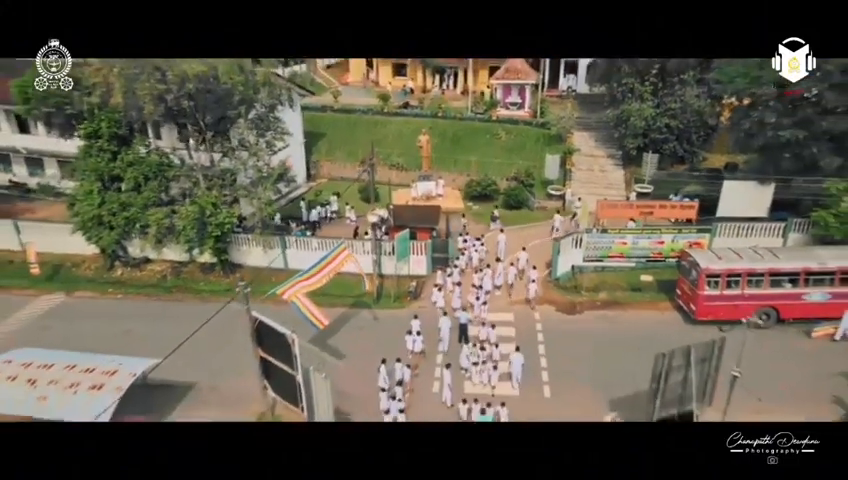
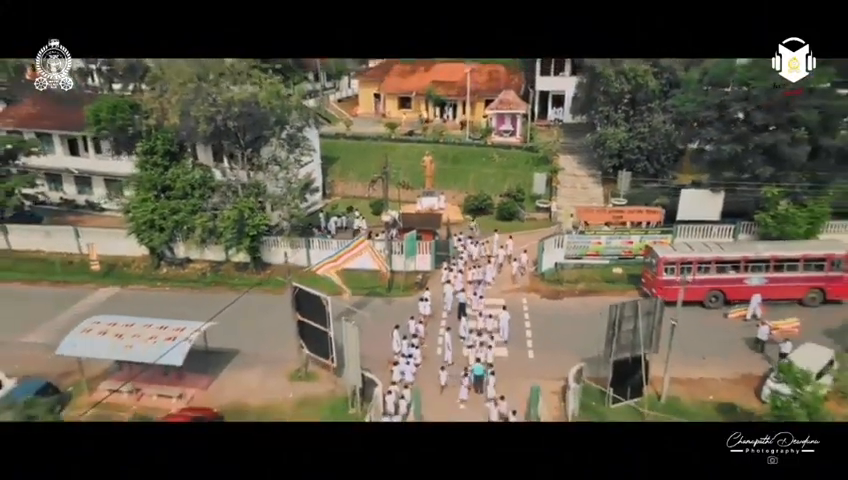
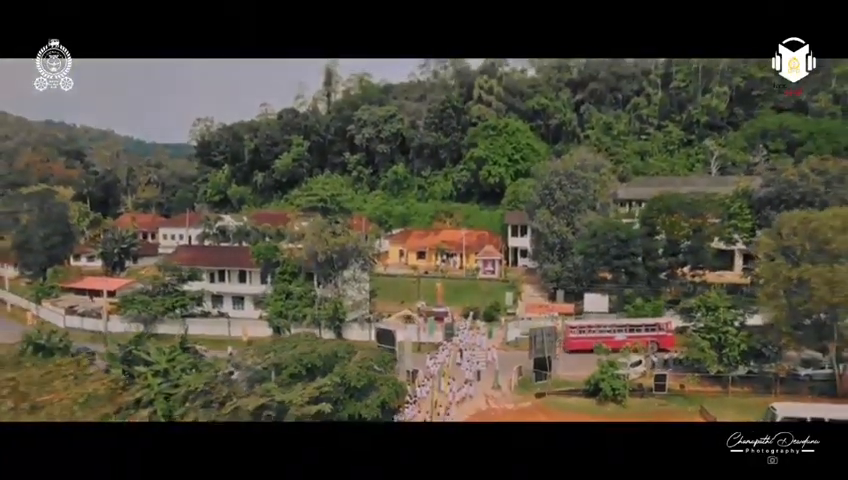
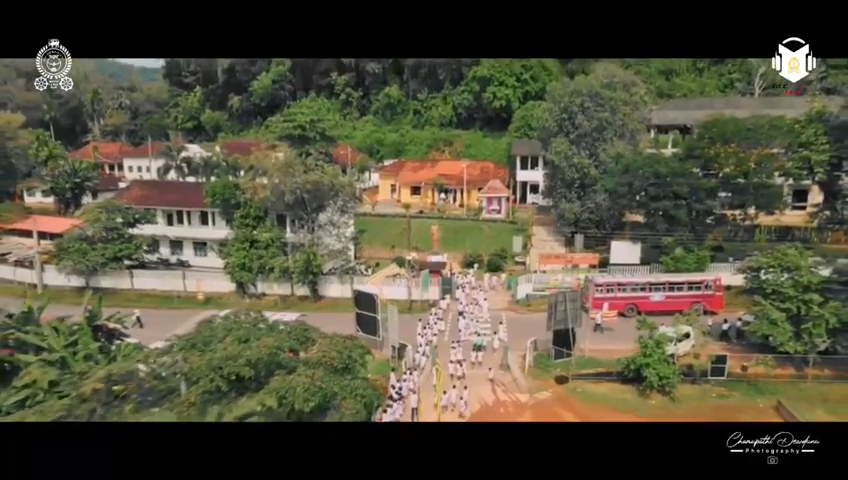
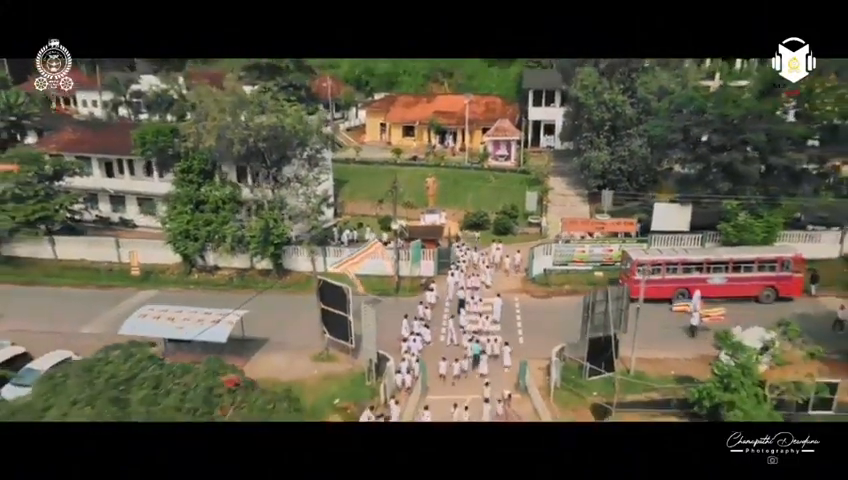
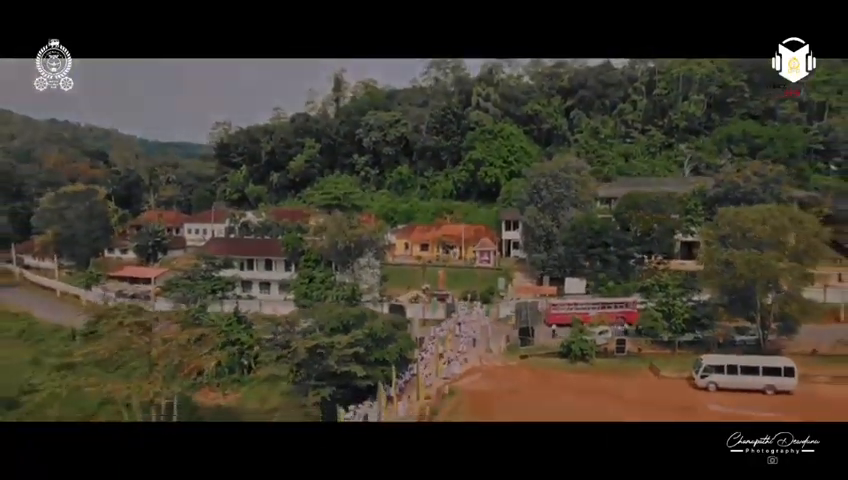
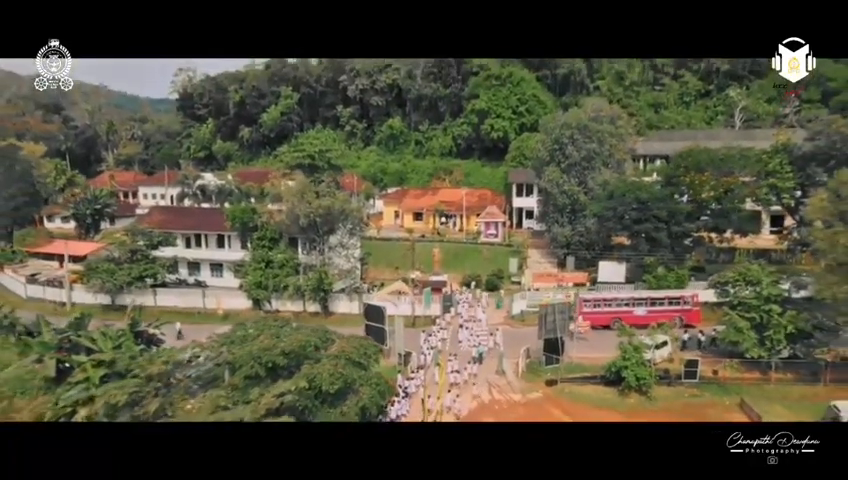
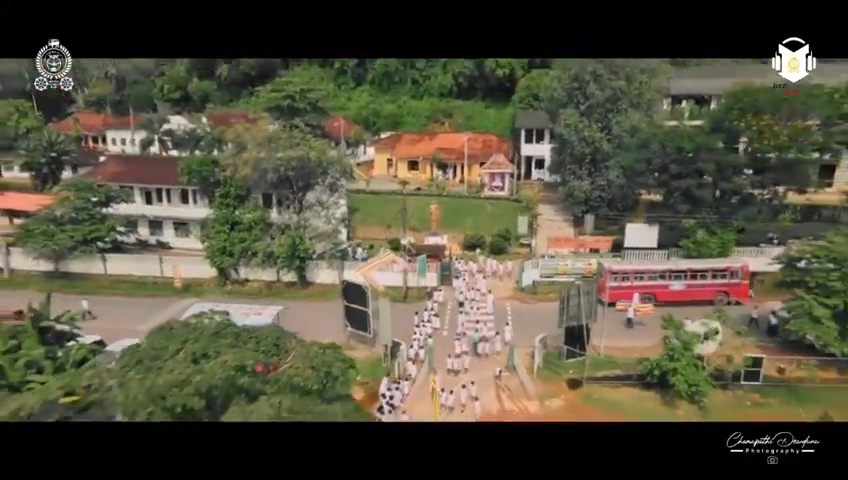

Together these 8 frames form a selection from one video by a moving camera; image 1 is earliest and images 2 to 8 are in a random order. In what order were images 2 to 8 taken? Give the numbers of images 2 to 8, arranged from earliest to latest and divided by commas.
2, 5, 8, 4, 7, 3, 6
